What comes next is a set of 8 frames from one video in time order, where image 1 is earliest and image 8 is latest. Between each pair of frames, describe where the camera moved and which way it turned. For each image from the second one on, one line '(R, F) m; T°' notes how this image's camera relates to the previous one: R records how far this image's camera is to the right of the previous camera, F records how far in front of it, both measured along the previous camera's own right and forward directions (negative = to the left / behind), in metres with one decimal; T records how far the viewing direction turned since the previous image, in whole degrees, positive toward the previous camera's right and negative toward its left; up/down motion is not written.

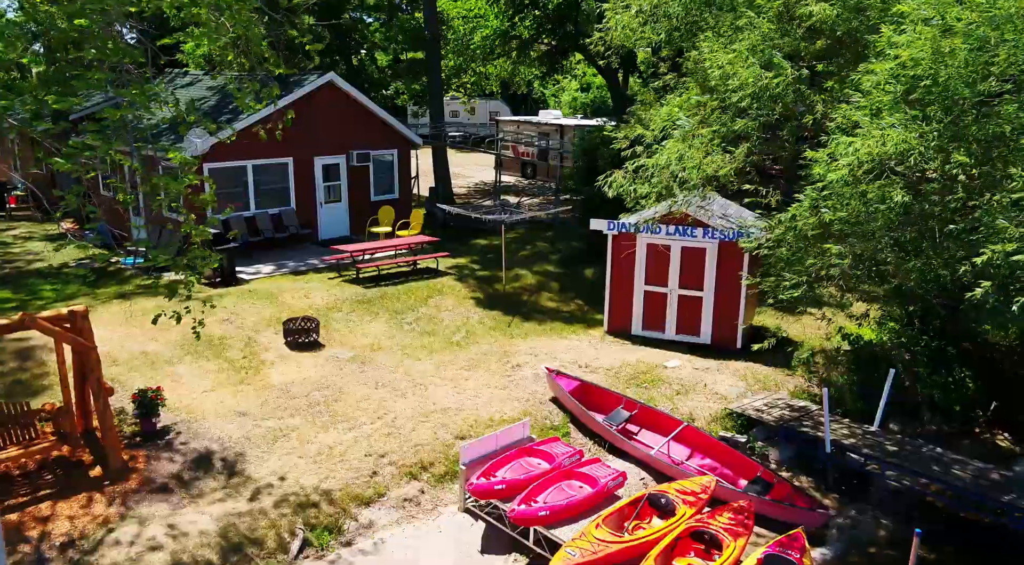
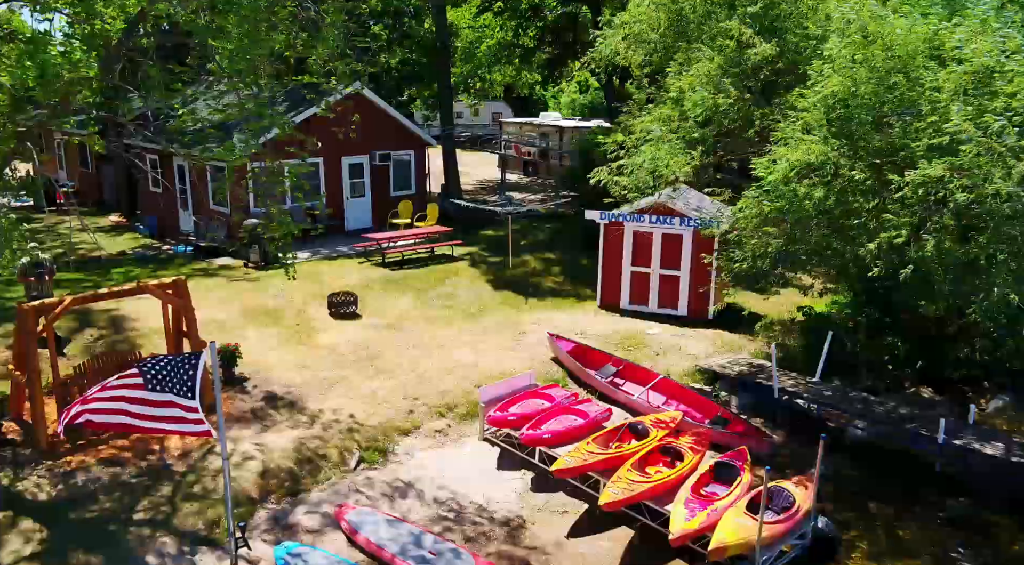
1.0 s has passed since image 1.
(-0.1, -2.4) m; 0°
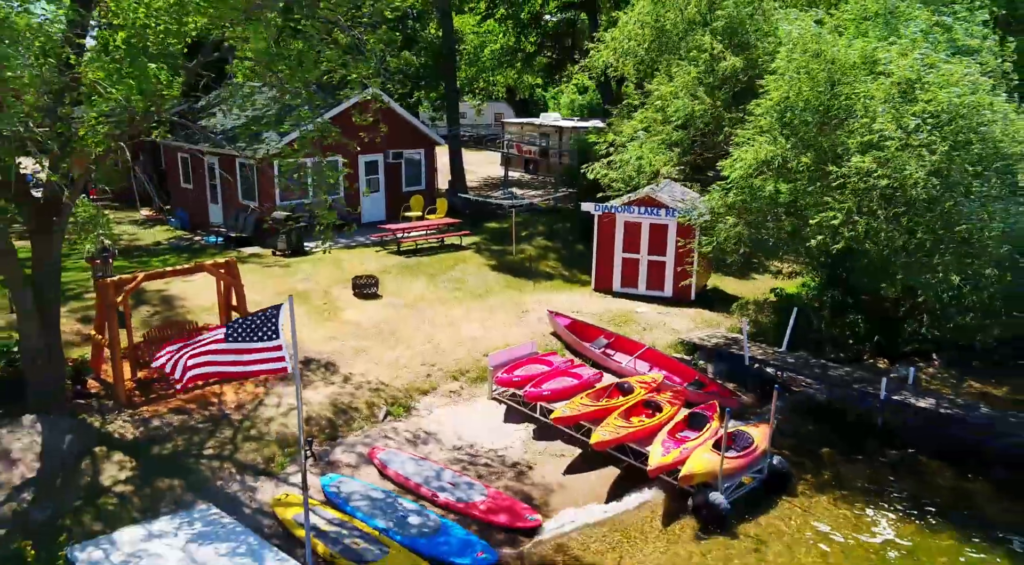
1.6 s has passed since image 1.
(-0.1, -1.8) m; 0°
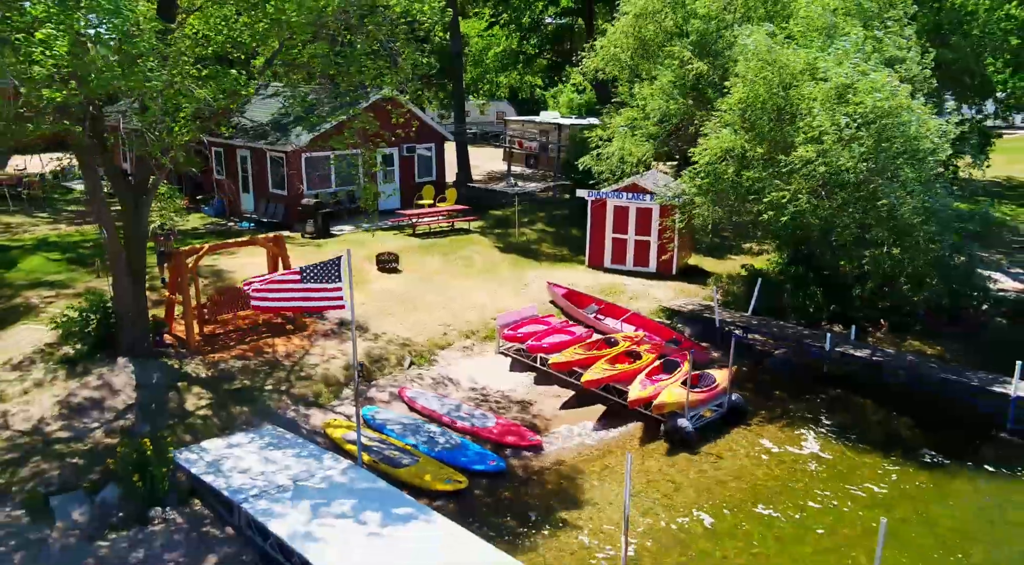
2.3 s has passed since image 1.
(-0.1, -2.4) m; 0°
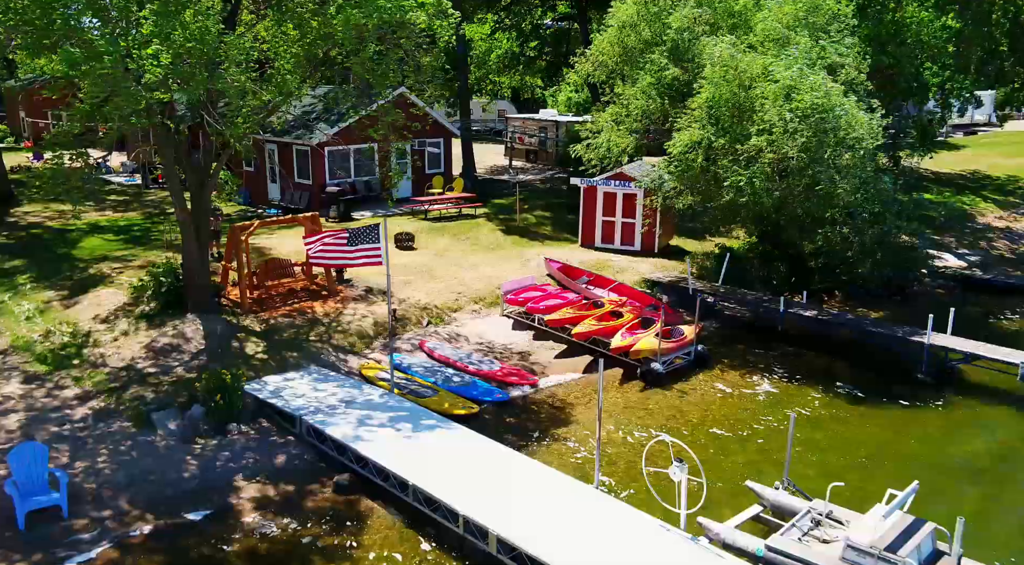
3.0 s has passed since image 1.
(0.0, -2.6) m; 0°
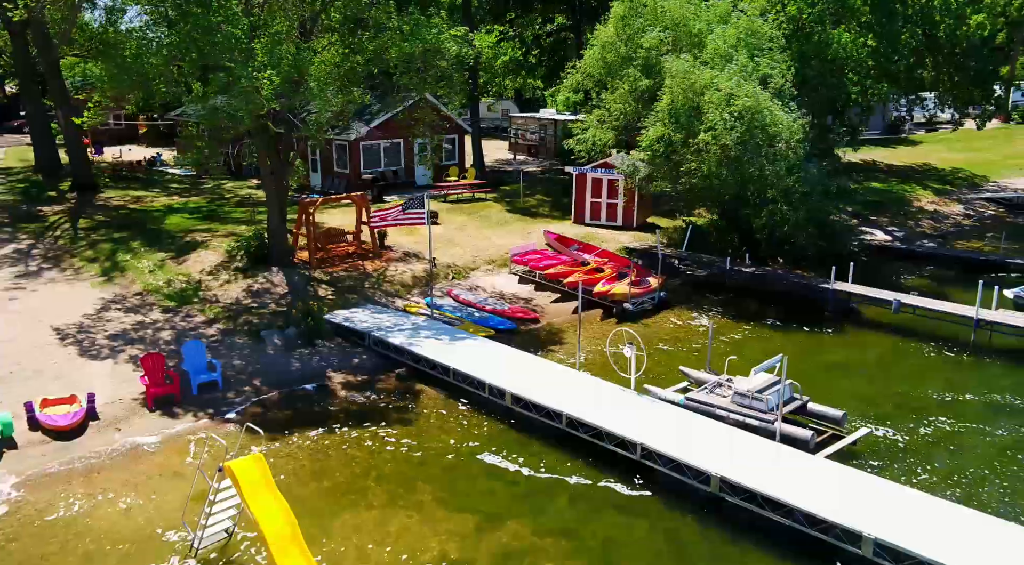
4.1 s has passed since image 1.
(-0.1, -5.0) m; 0°
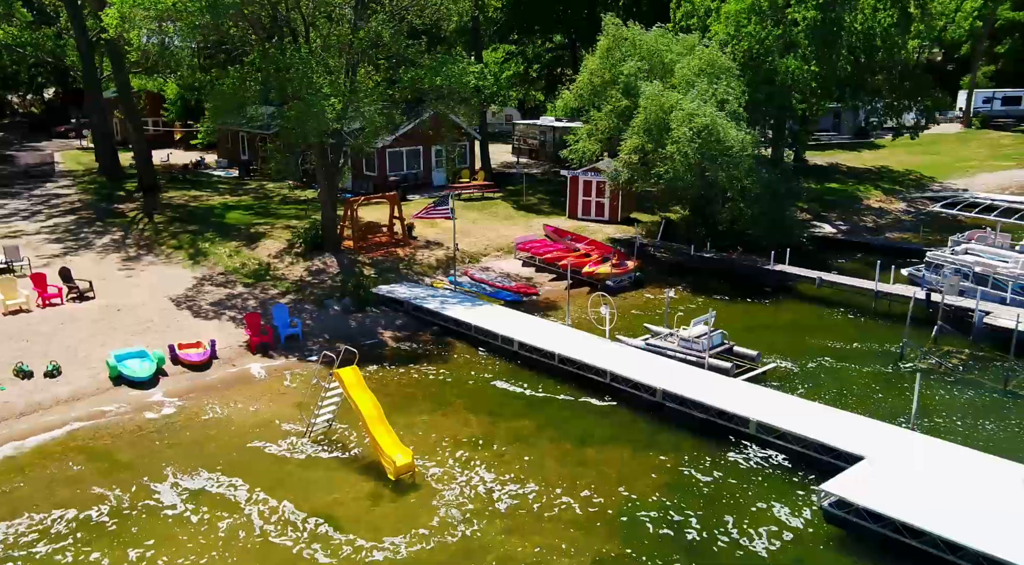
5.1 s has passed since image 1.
(-0.1, -5.2) m; 0°
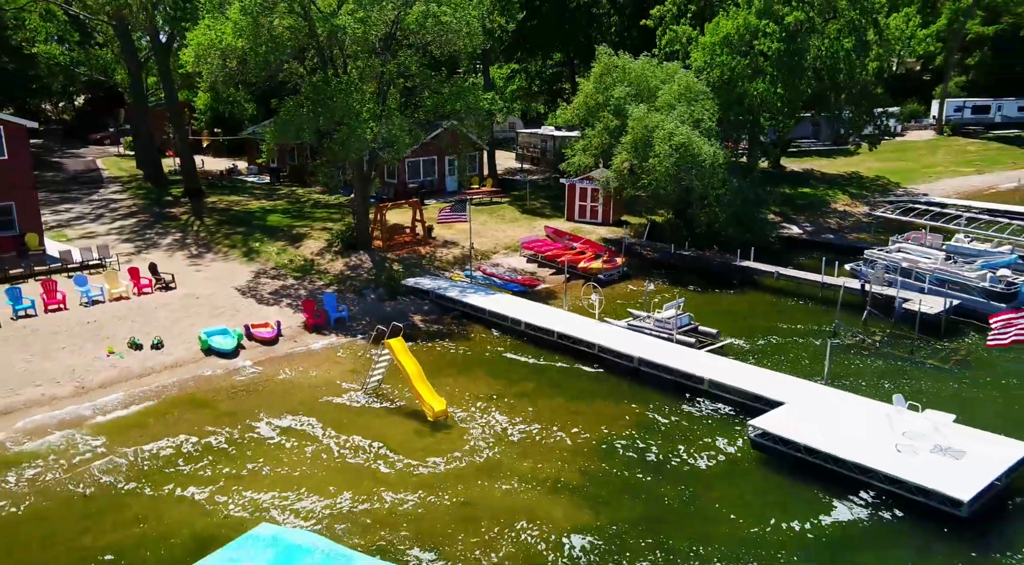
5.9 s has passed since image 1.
(-0.2, -4.6) m; 0°
